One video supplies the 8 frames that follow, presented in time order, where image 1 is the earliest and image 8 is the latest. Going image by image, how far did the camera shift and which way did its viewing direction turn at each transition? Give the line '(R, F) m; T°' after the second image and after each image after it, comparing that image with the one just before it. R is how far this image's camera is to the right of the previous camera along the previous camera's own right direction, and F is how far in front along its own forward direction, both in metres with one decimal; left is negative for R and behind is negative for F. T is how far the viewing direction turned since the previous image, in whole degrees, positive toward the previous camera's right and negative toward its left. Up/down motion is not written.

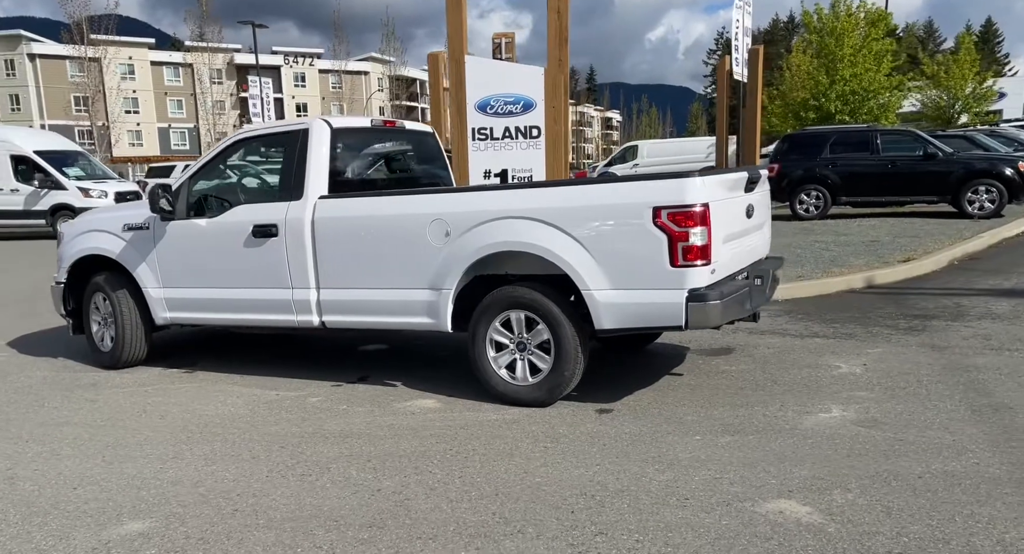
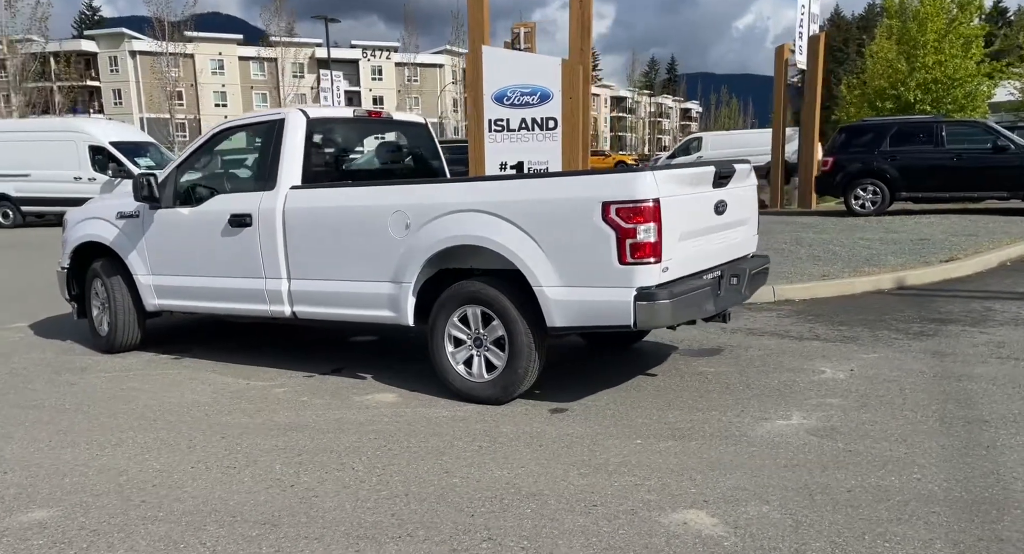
(+0.7, +0.1) m; -4°
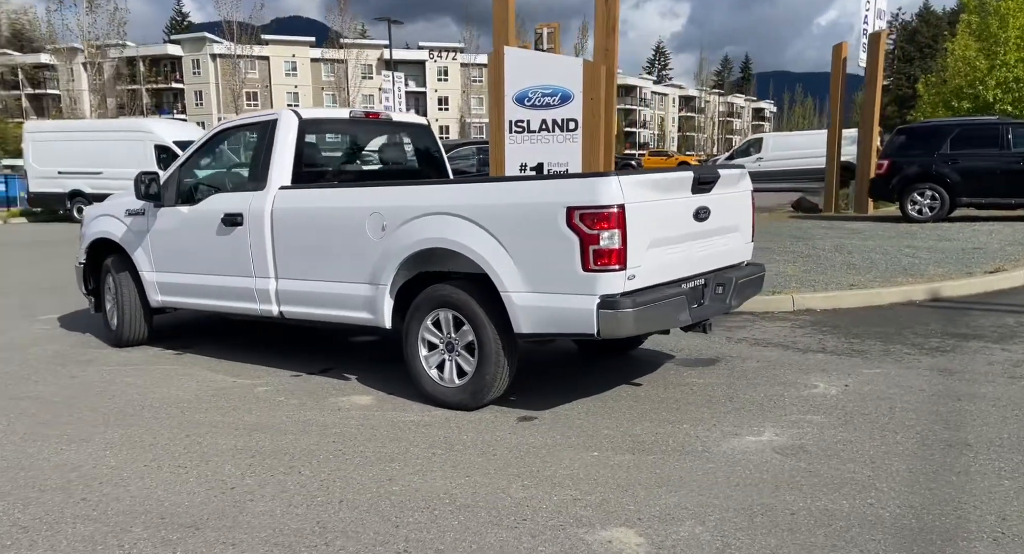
(+0.5, +0.1) m; -4°
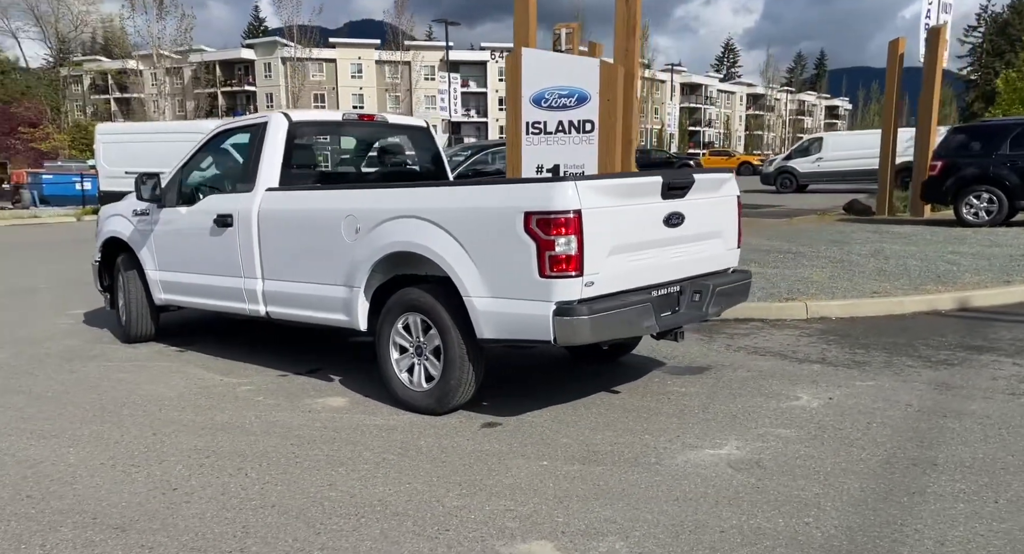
(+0.5, +0.1) m; -4°
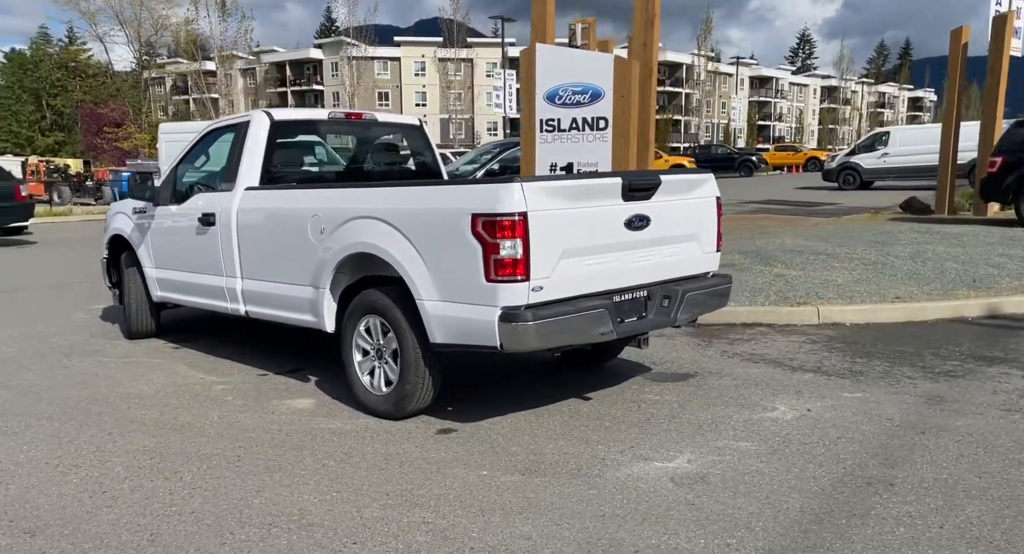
(+0.6, +0.1) m; -4°
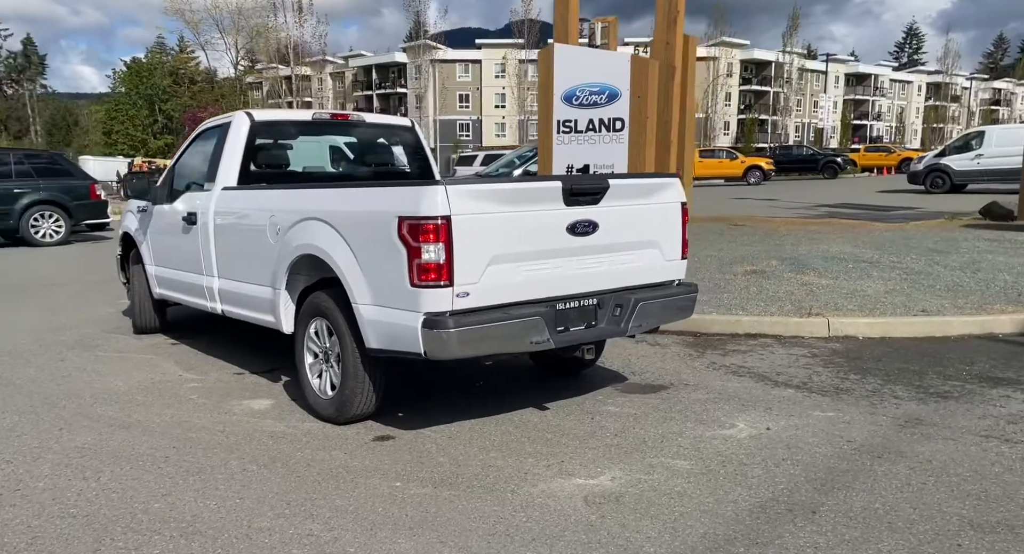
(+0.8, +0.2) m; -5°
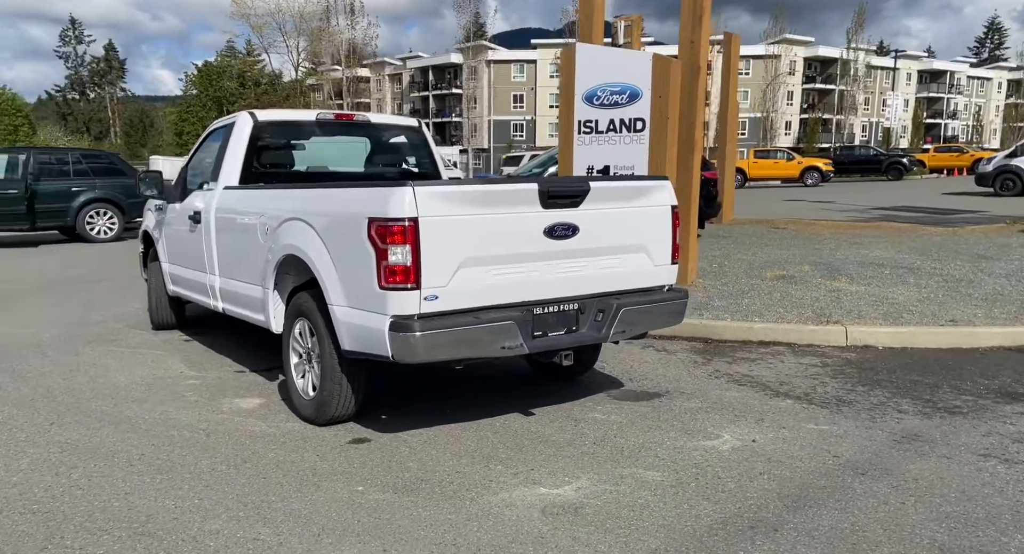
(+0.4, +0.1) m; -4°
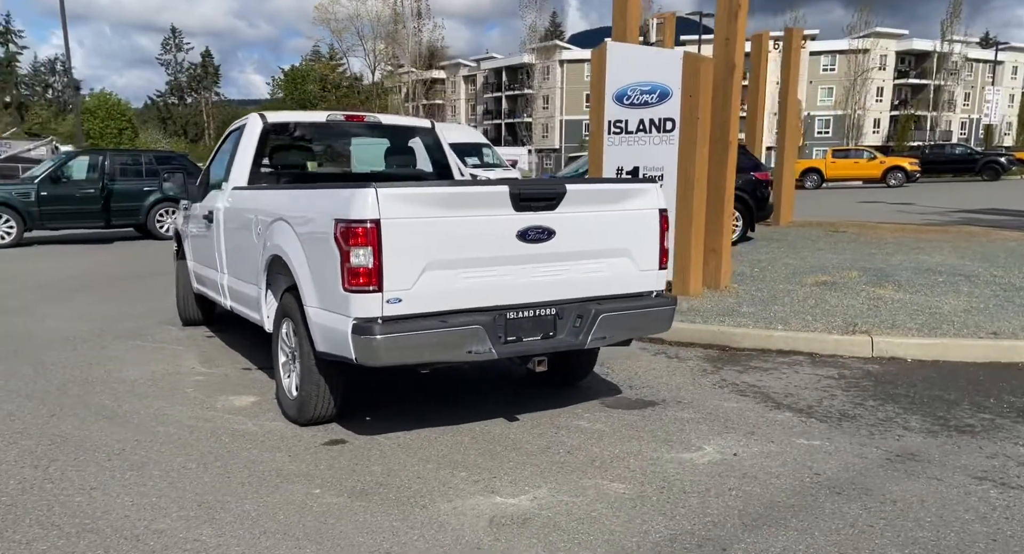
(+0.5, +0.1) m; -5°
